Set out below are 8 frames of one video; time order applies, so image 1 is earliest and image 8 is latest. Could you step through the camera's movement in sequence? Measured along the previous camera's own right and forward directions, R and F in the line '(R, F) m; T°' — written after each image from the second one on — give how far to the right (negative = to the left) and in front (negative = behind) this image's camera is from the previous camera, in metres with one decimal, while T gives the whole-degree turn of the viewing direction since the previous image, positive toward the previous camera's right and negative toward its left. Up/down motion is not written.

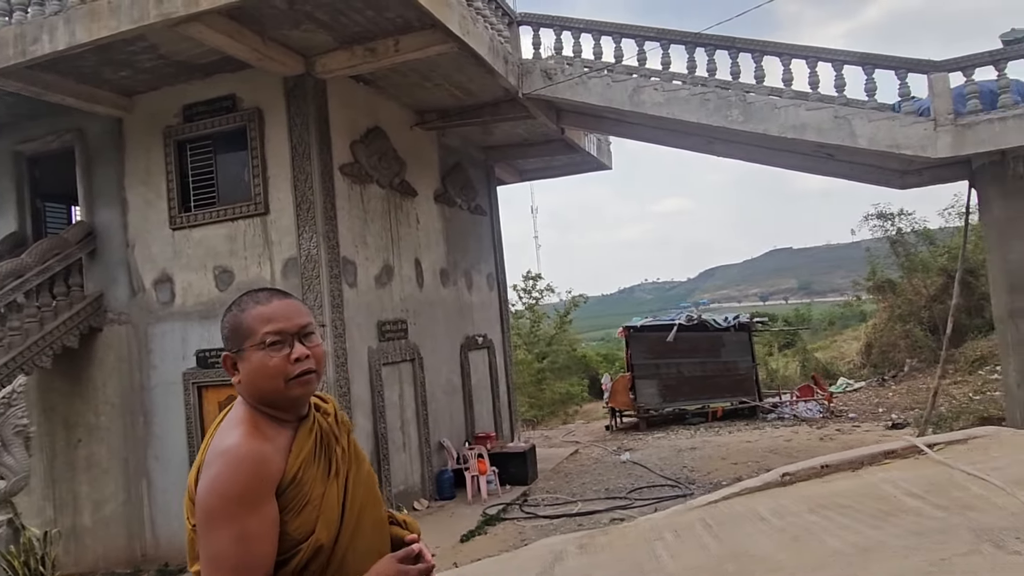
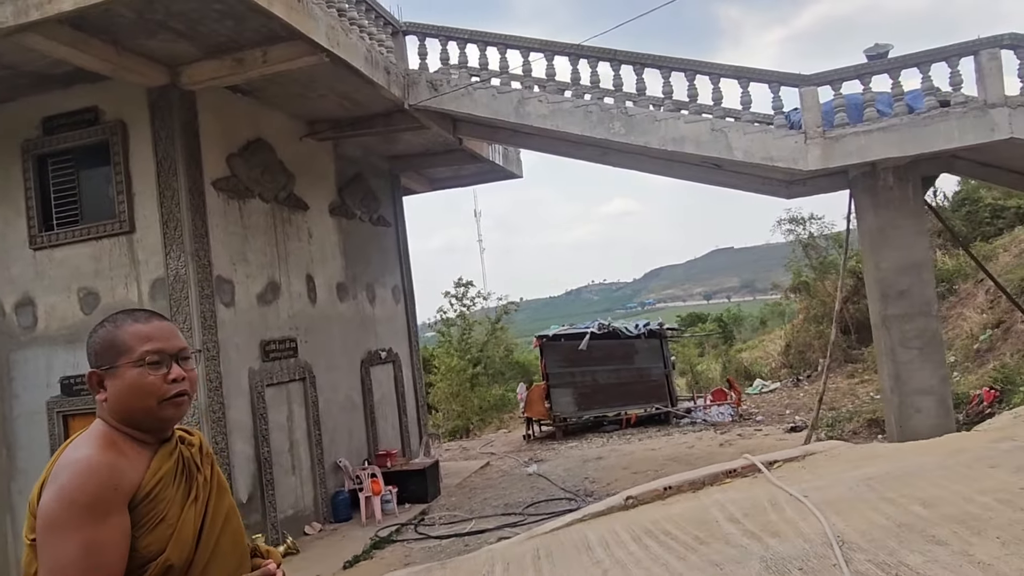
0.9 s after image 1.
(+0.7, +0.1) m; +4°
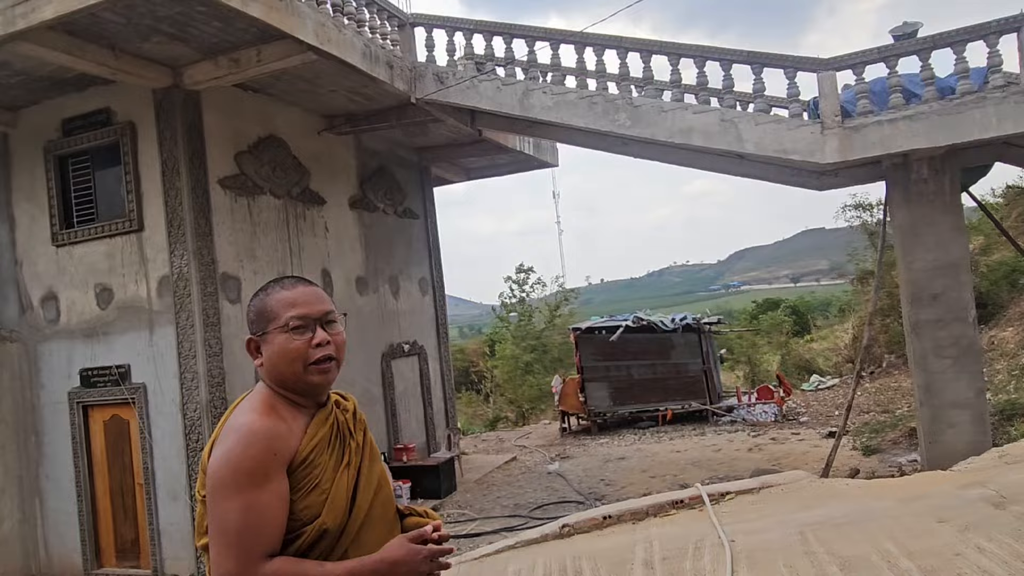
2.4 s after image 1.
(+0.8, +0.3) m; -6°
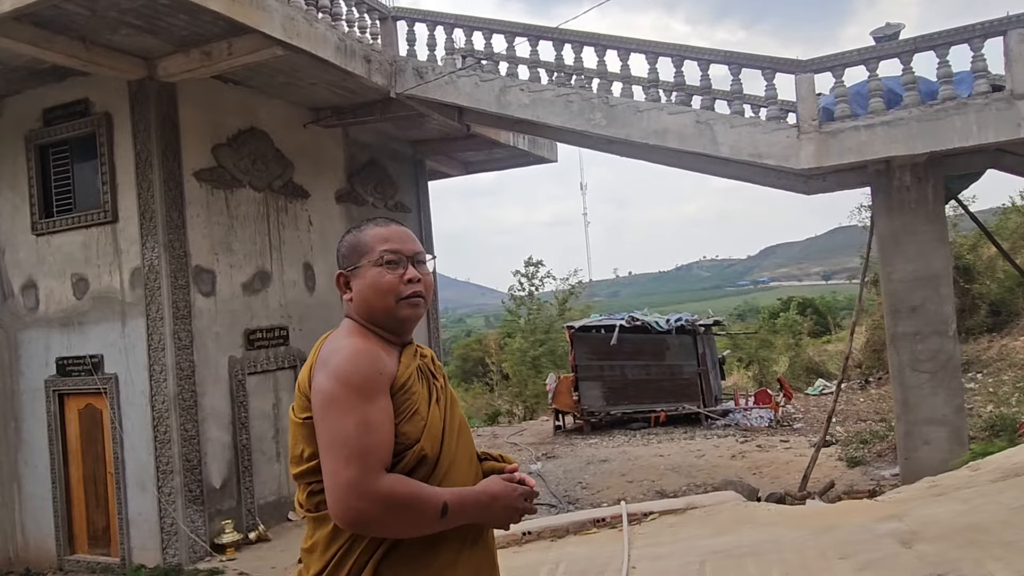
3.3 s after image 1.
(+0.6, +0.1) m; -2°
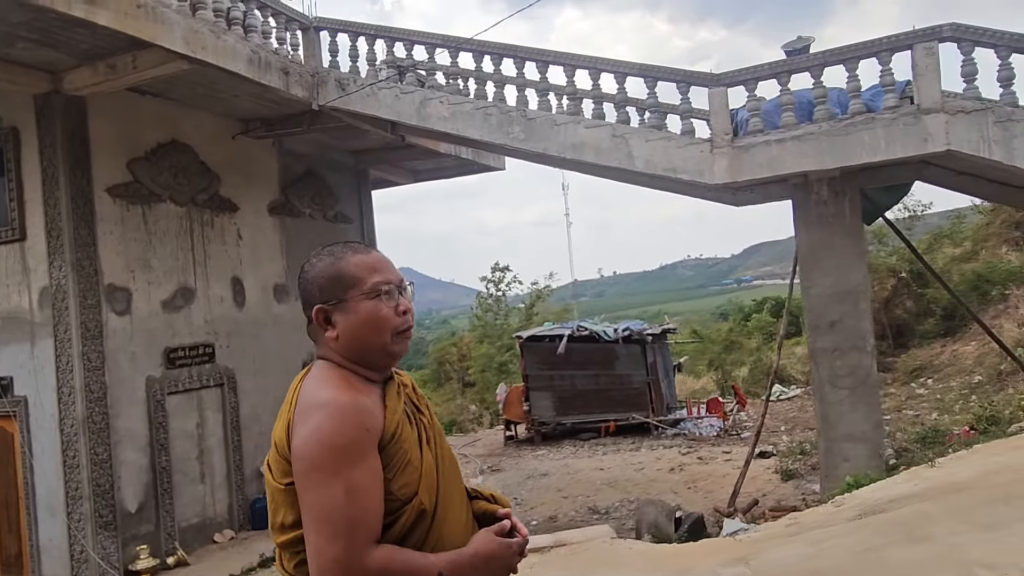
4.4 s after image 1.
(+0.7, +0.1) m; +1°
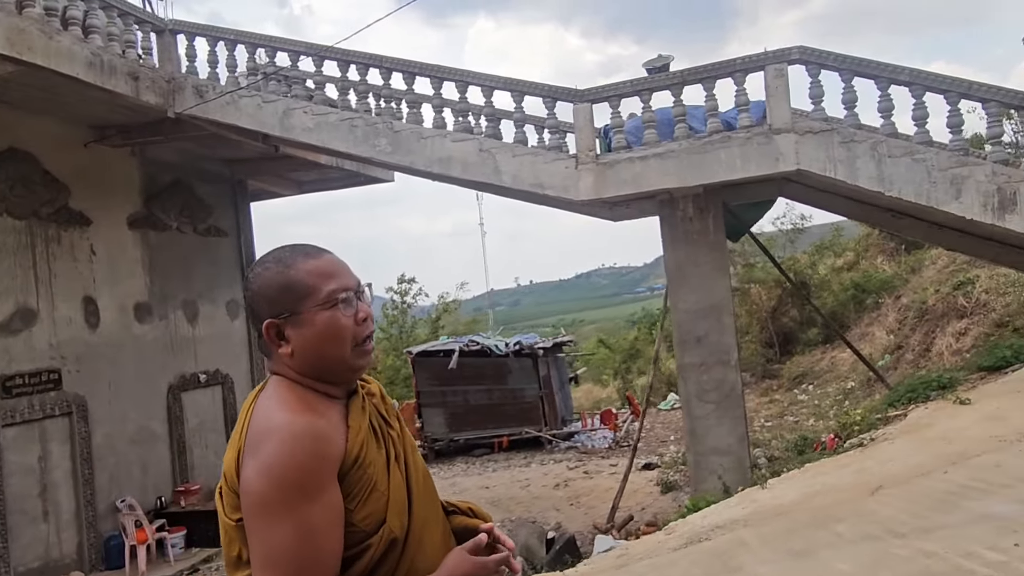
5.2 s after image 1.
(+0.5, +0.2) m; +7°
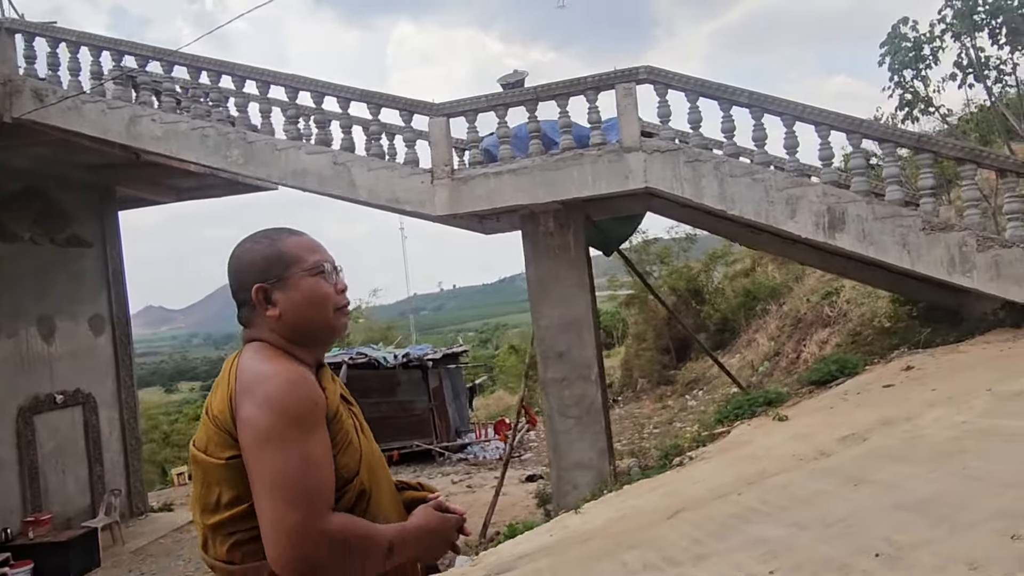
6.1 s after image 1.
(+0.6, +0.1) m; +6°
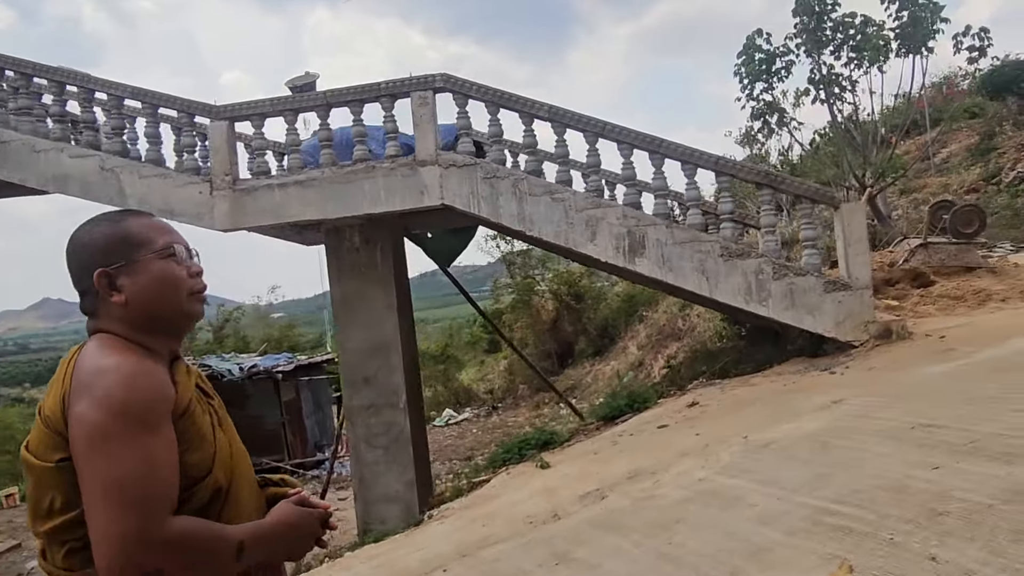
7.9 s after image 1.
(+1.0, +0.4) m; +6°
